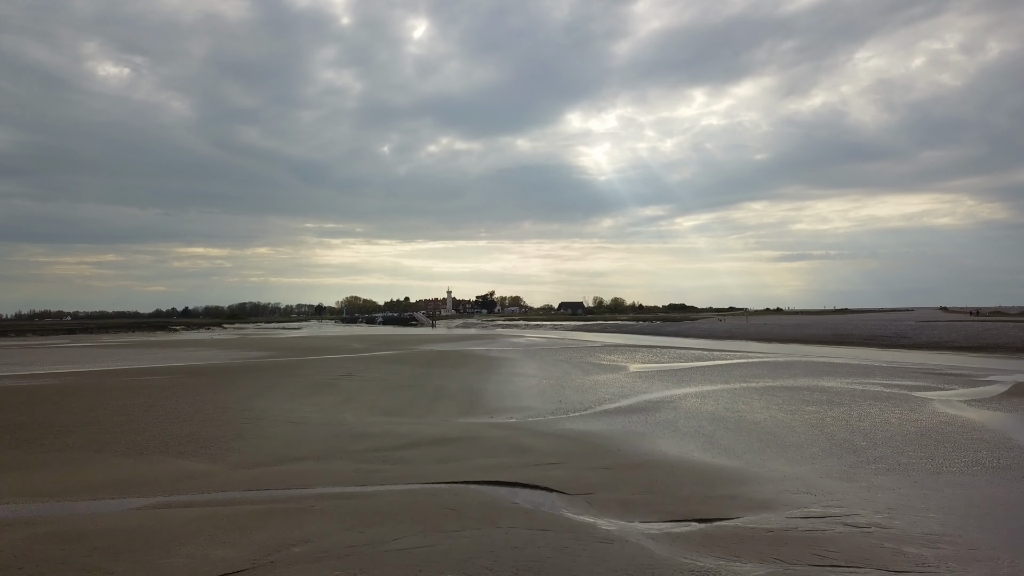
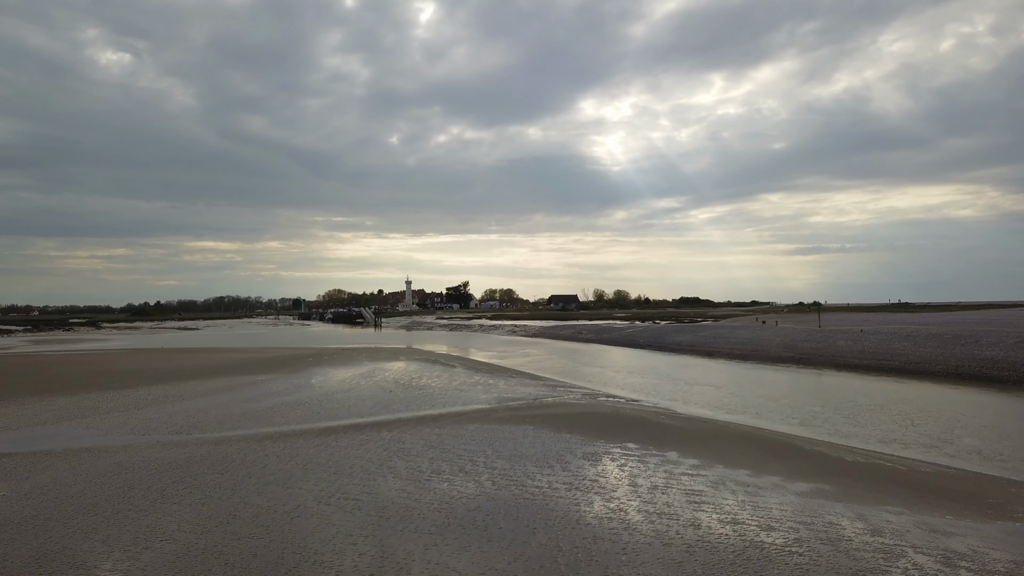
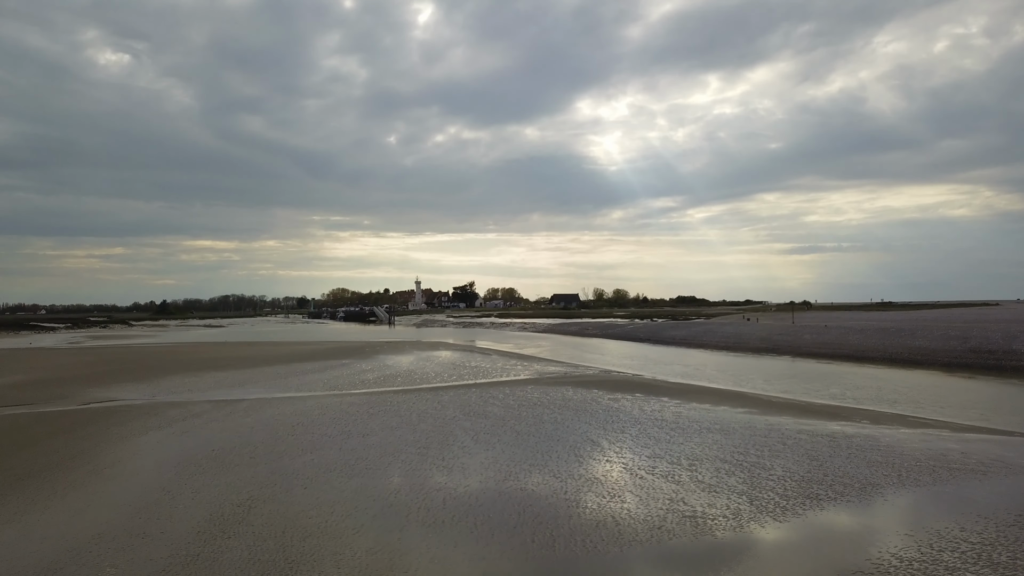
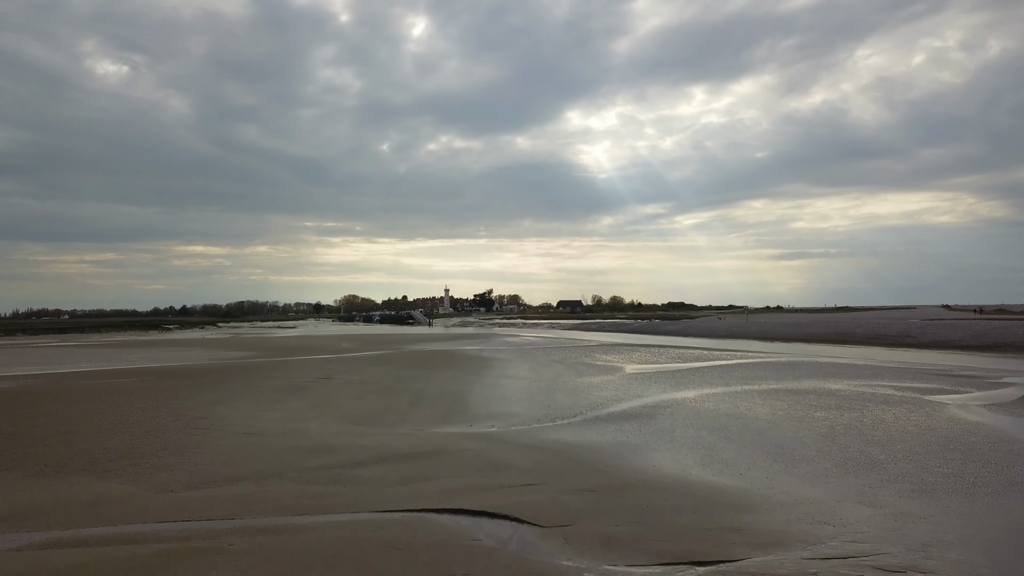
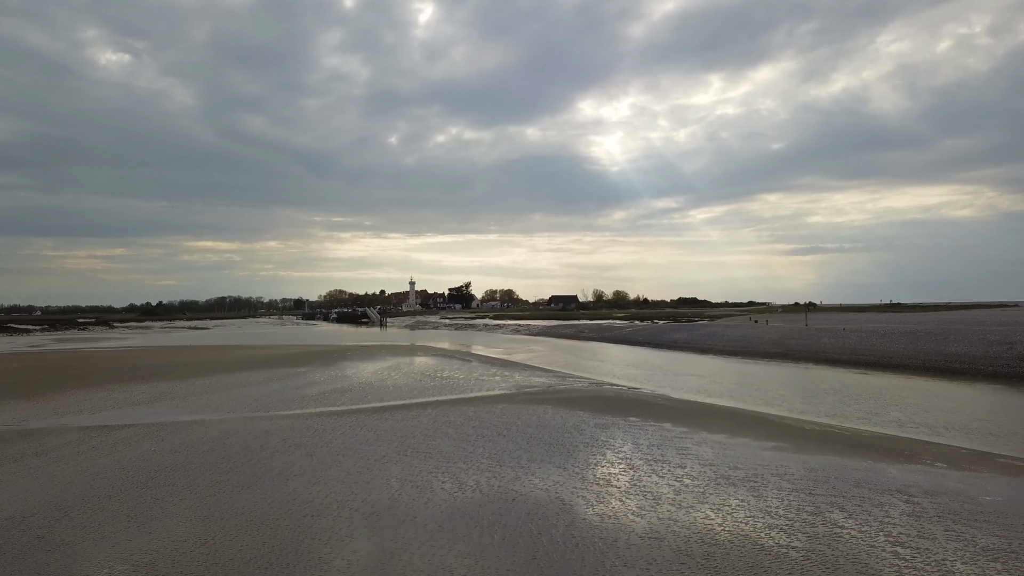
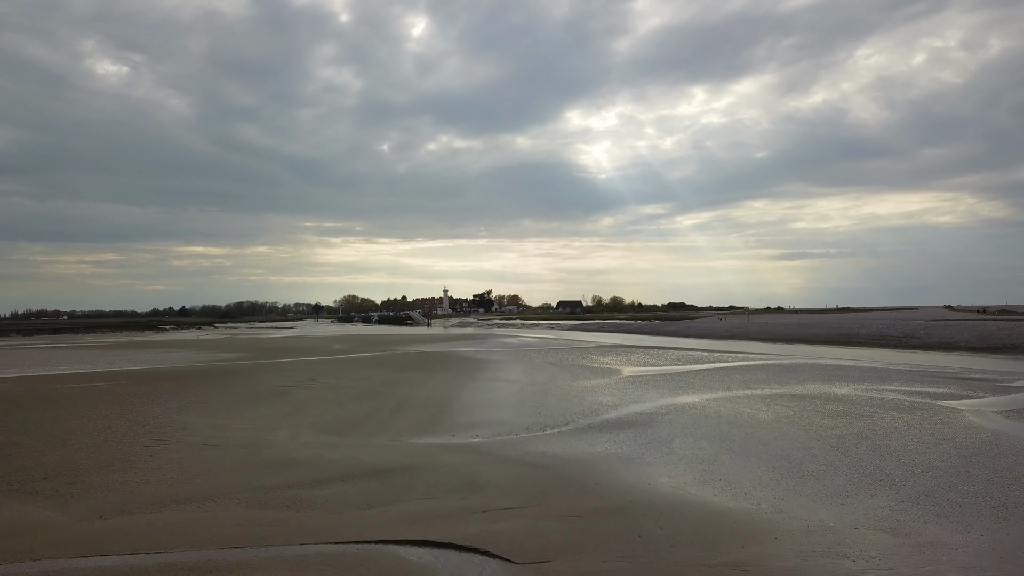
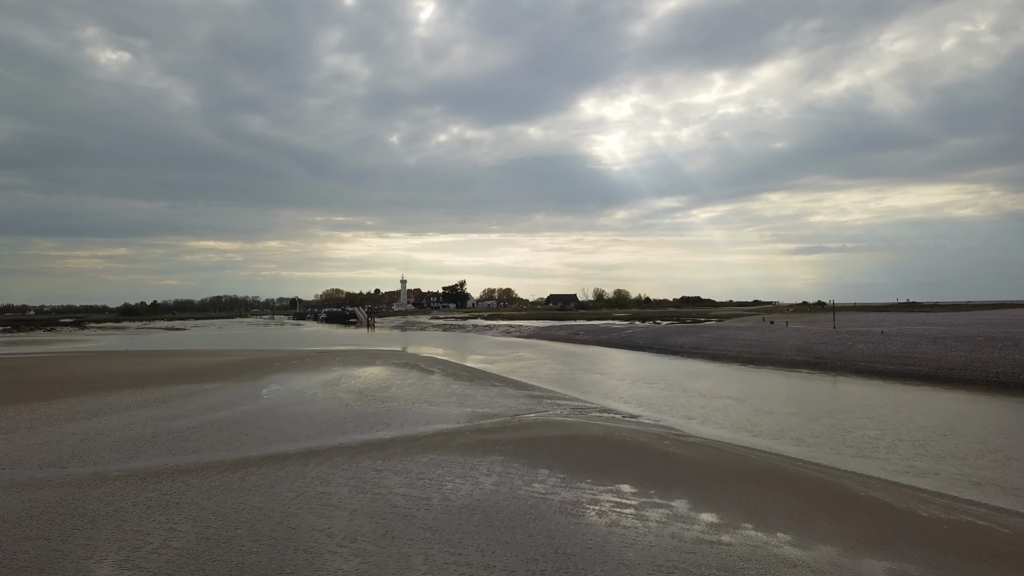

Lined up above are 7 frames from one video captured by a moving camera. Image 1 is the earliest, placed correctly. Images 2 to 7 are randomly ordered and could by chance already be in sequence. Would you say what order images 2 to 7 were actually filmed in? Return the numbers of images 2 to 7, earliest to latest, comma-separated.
4, 6, 3, 5, 2, 7
